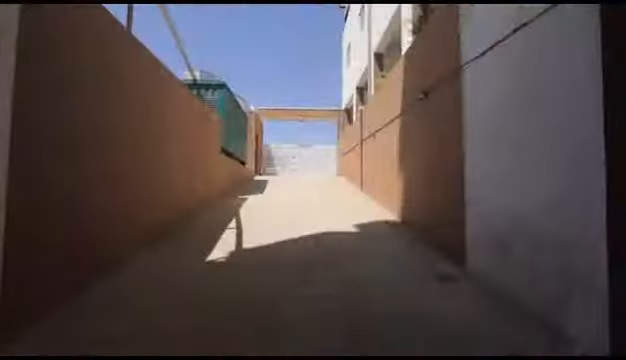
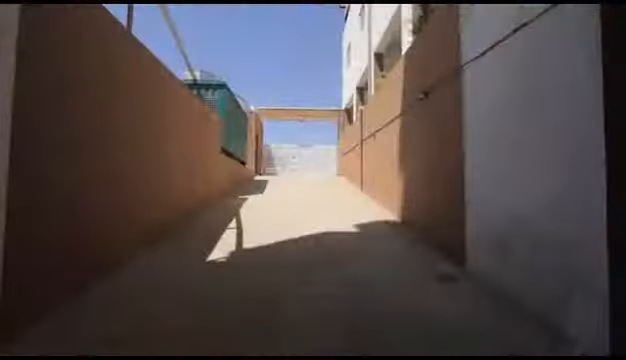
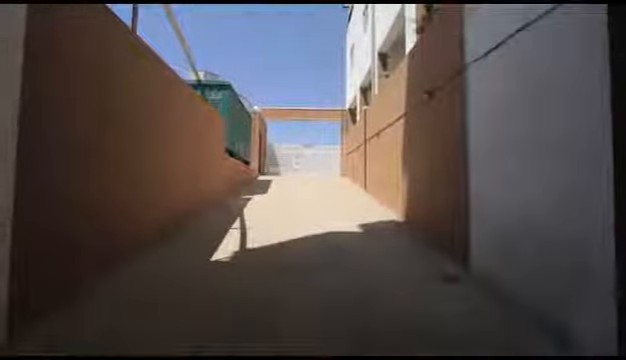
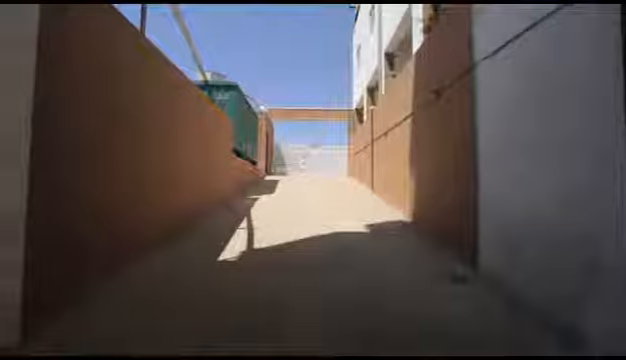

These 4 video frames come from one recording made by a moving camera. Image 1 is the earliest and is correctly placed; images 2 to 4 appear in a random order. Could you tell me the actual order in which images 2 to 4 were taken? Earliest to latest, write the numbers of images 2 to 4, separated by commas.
2, 3, 4
